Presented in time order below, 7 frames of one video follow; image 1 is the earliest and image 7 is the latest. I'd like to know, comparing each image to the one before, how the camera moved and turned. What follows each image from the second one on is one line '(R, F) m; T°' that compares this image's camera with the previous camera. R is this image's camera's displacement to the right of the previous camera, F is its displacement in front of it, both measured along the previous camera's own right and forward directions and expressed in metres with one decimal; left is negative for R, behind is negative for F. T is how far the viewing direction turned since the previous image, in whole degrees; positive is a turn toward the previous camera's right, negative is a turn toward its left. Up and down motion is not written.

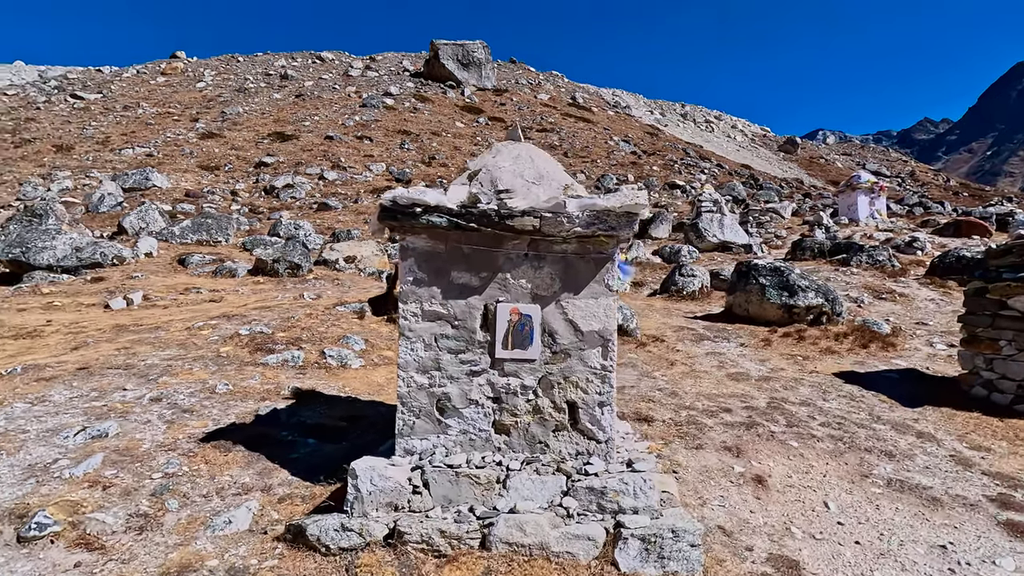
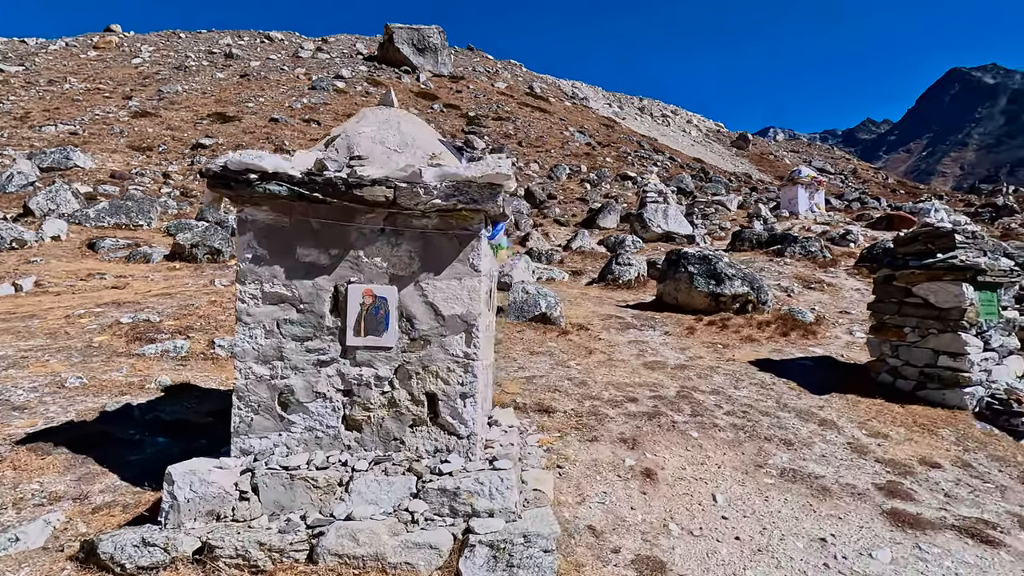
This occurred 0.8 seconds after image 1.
(+0.9, +0.5) m; +4°
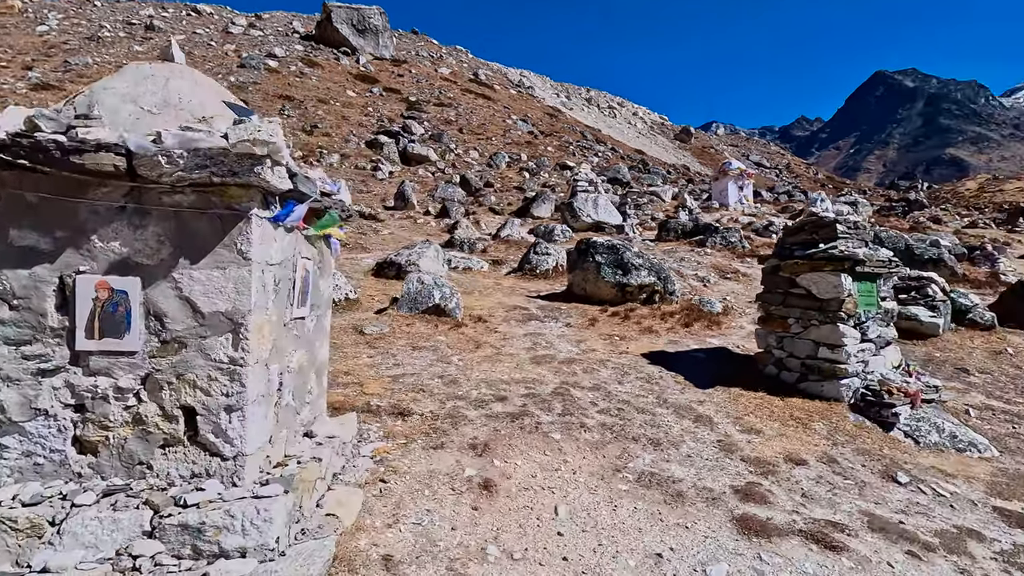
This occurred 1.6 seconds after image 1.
(+1.2, +0.6) m; +5°
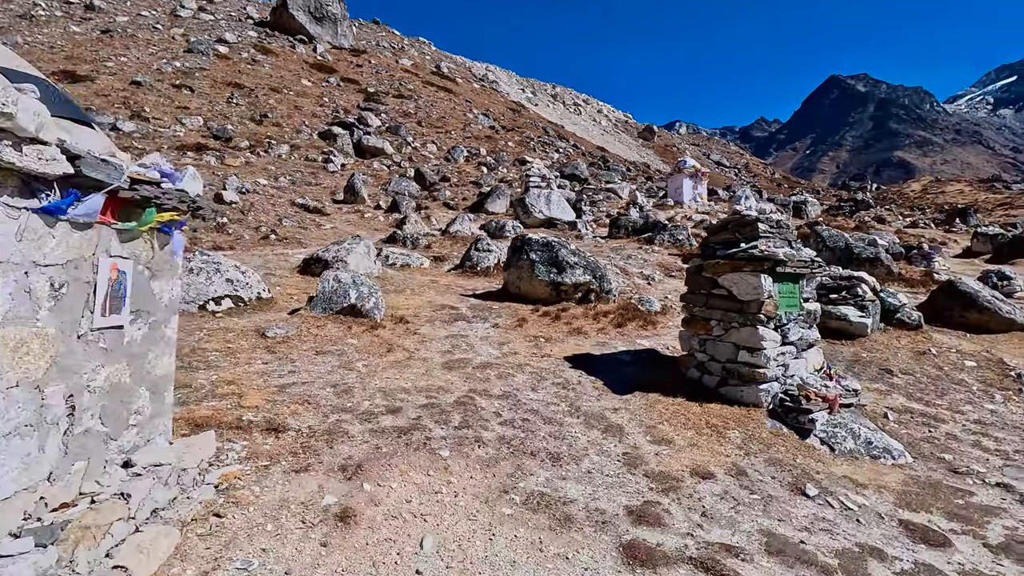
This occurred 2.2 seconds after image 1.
(+0.9, +0.5) m; +4°
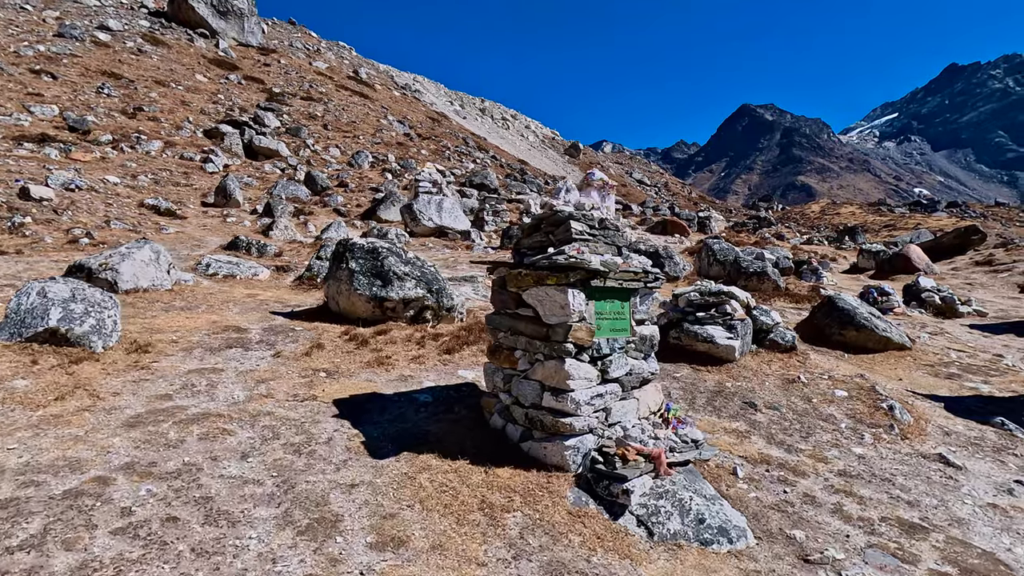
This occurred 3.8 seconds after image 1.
(+2.3, +2.2) m; +7°
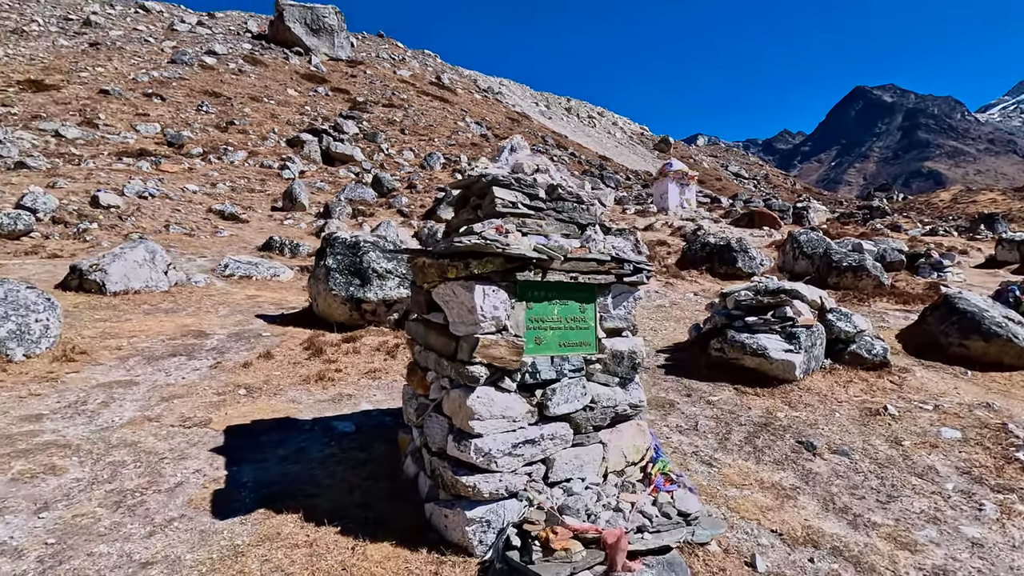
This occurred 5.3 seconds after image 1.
(+1.5, +2.0) m; -10°
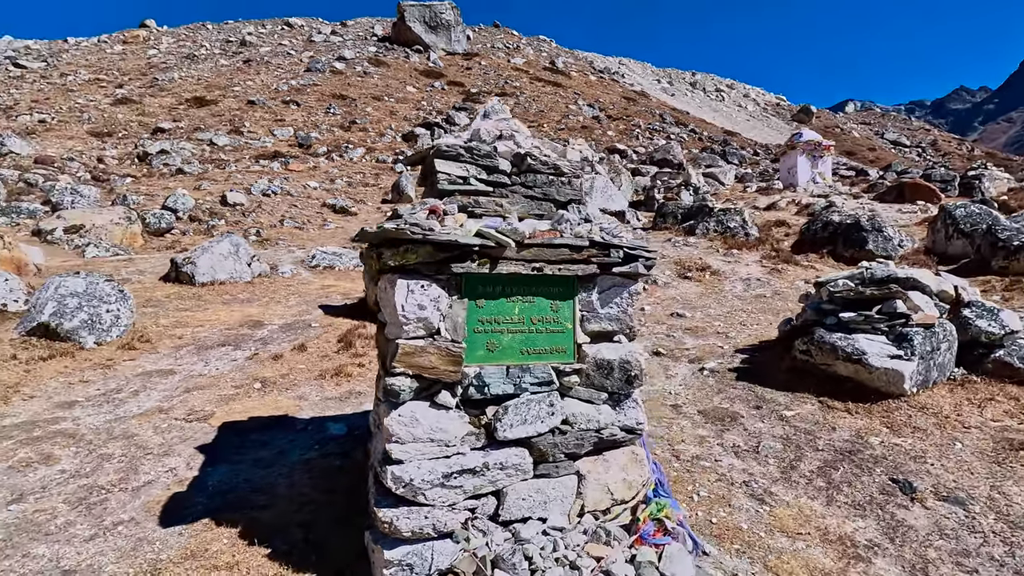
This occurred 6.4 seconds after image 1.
(+1.1, +0.9) m; -13°
